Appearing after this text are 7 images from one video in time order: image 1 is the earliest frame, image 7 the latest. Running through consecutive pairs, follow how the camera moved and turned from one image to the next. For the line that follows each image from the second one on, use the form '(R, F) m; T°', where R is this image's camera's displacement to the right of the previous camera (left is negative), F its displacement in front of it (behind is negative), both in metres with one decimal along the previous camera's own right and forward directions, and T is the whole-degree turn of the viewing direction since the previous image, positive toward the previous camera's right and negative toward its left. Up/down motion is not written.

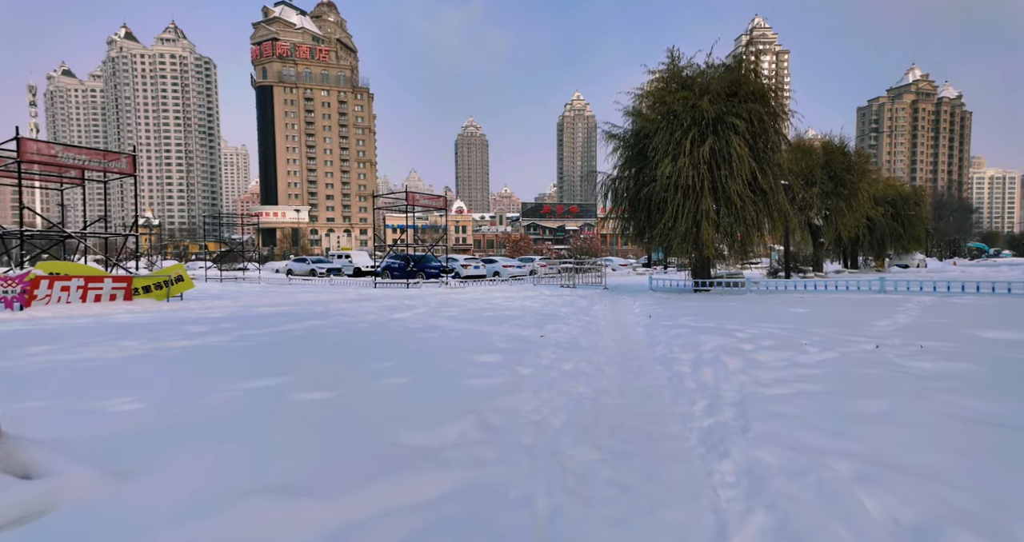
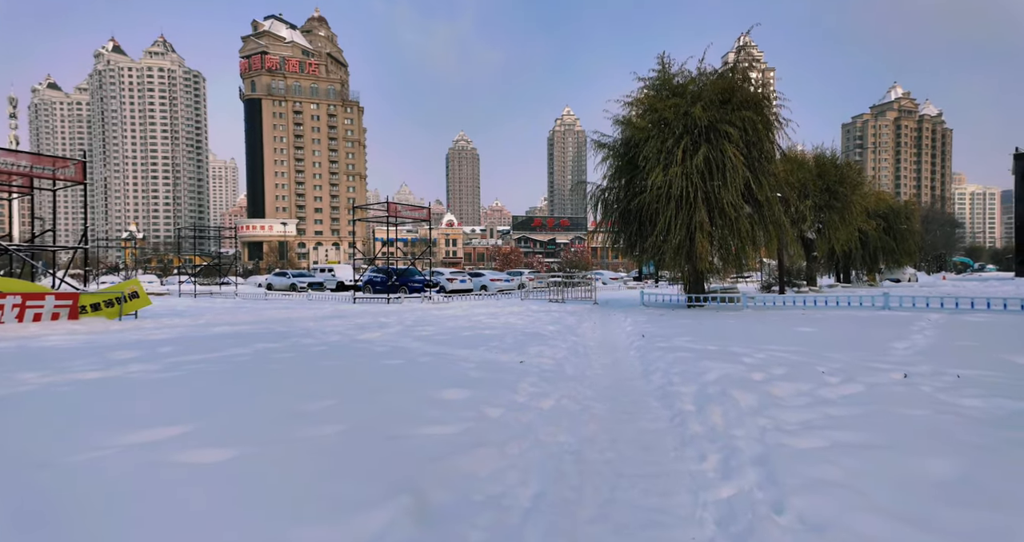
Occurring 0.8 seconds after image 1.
(+0.2, +0.7) m; +1°
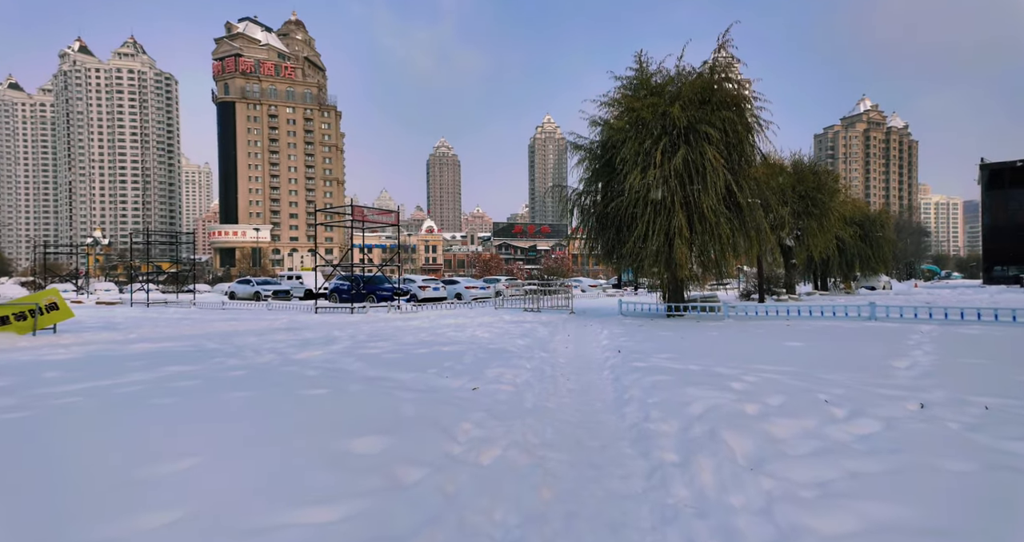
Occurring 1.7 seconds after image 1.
(+0.3, +0.8) m; +2°
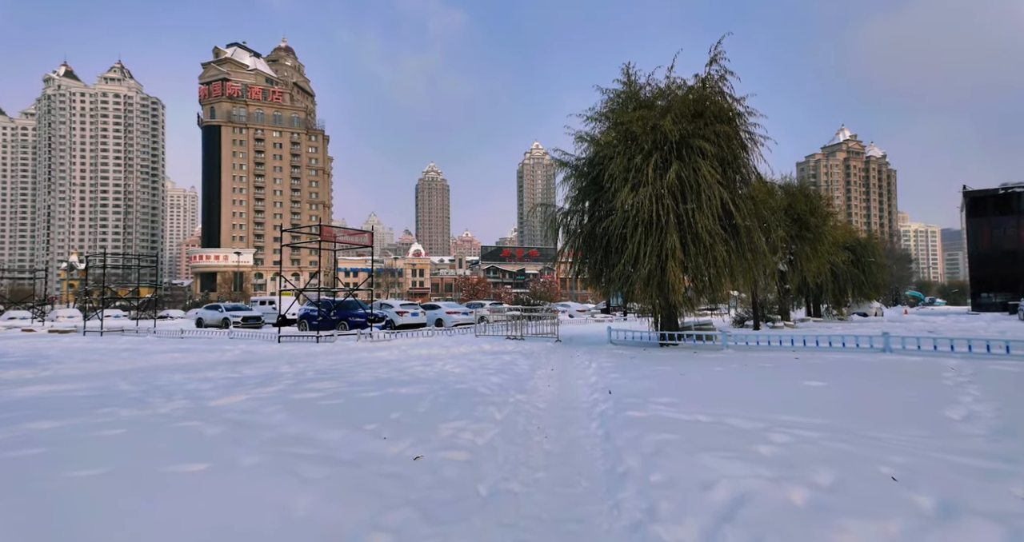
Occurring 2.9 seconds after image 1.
(+0.2, +1.1) m; +1°
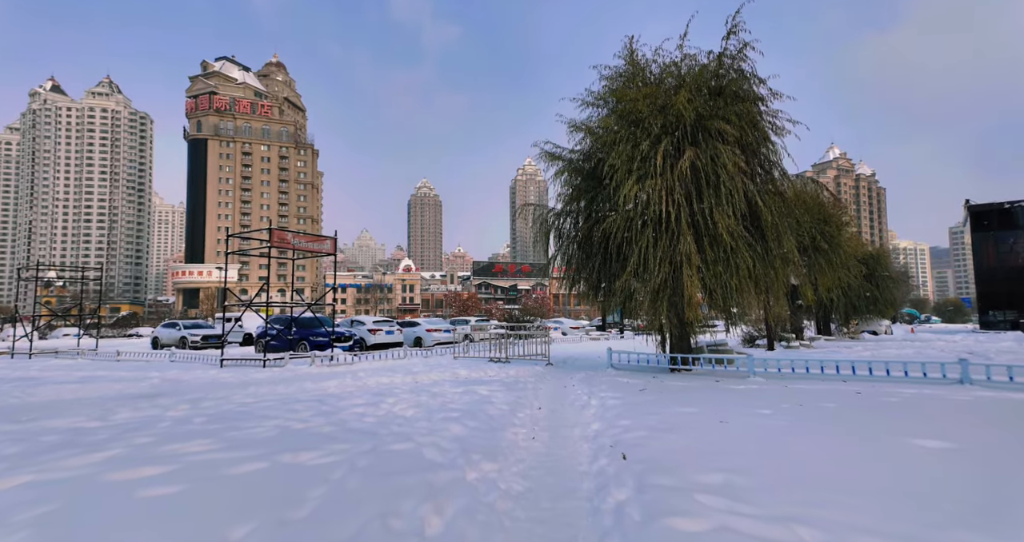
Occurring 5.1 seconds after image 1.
(+0.2, +2.1) m; +1°
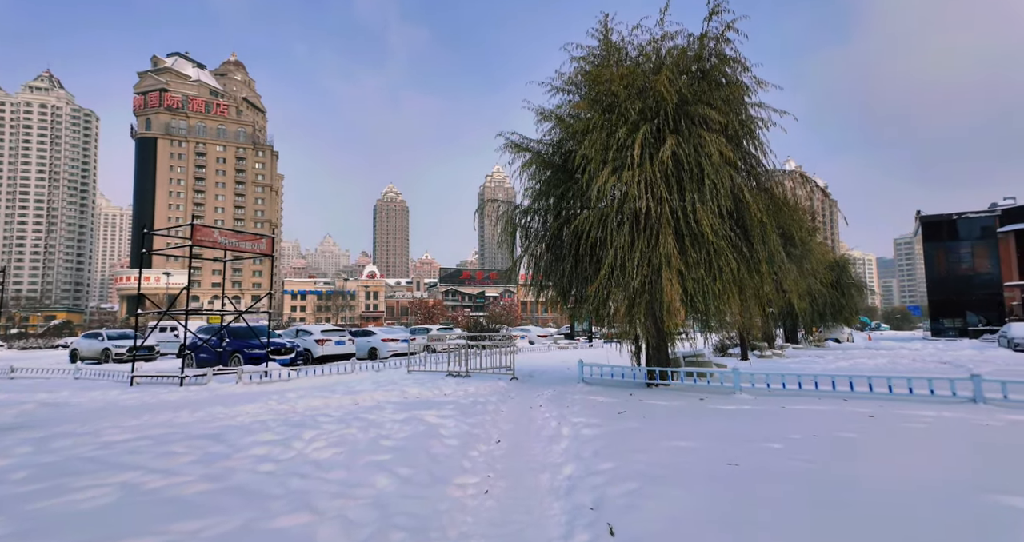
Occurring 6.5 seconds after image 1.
(+0.1, +1.3) m; +4°
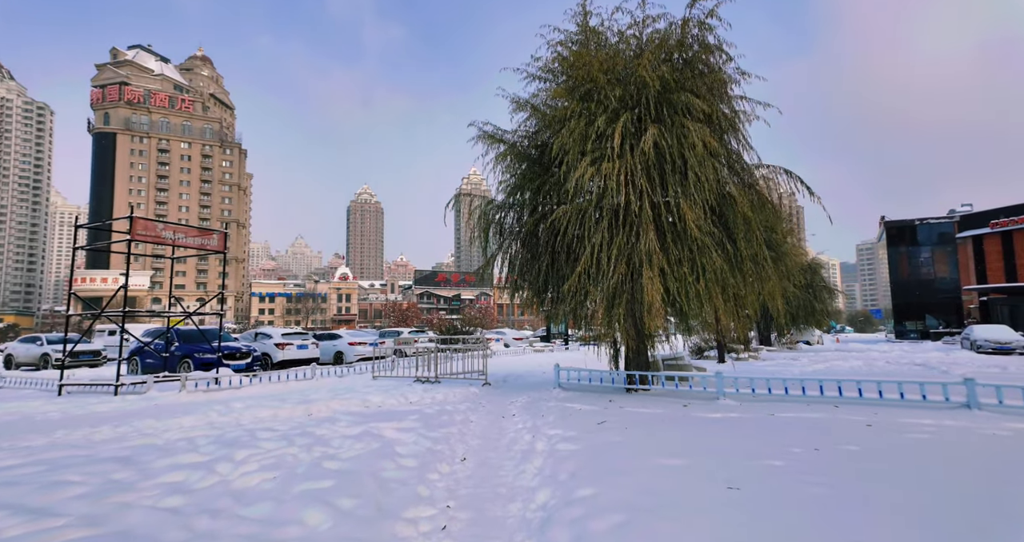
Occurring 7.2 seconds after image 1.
(+0.1, +0.6) m; +3°
